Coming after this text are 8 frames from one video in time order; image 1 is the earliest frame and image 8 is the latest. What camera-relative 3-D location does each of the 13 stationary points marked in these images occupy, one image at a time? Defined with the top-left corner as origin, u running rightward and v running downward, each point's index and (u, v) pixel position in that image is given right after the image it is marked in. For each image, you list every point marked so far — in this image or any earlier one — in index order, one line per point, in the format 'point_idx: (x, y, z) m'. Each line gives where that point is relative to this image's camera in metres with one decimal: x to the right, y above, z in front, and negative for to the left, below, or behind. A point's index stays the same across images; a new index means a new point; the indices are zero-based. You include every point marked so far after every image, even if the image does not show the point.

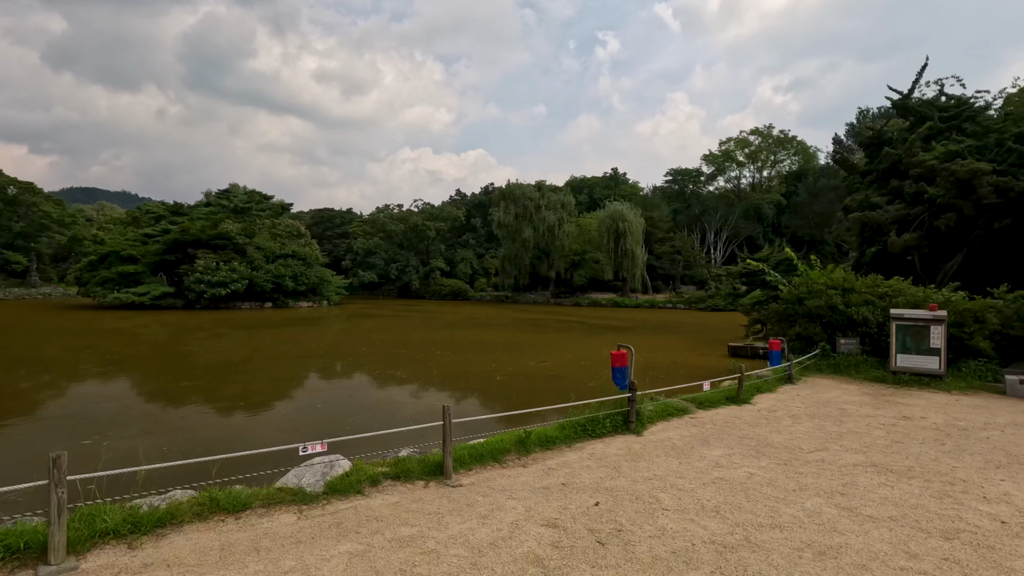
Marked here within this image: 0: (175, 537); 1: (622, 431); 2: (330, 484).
0: (-1.5, -1.1, +2.3) m
1: (+0.8, -1.1, +4.2) m
2: (-1.0, -1.0, +2.9) m
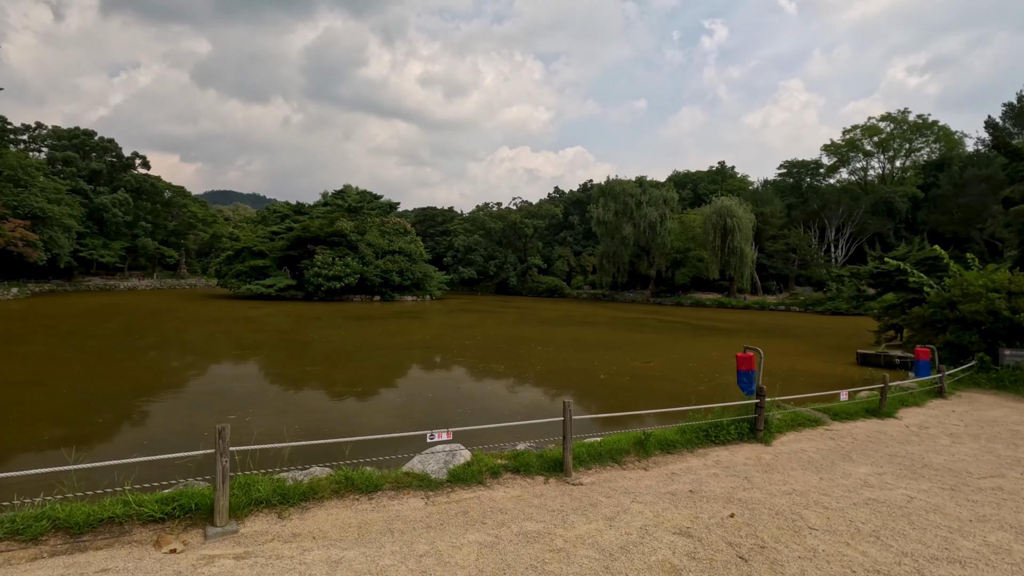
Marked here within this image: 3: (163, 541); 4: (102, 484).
0: (-0.9, -1.0, +2.5) m
1: (+1.7, -1.1, +3.9) m
2: (-0.3, -1.0, +2.9) m
3: (-1.4, -1.0, +2.2) m
4: (-2.4, -1.1, +3.0) m
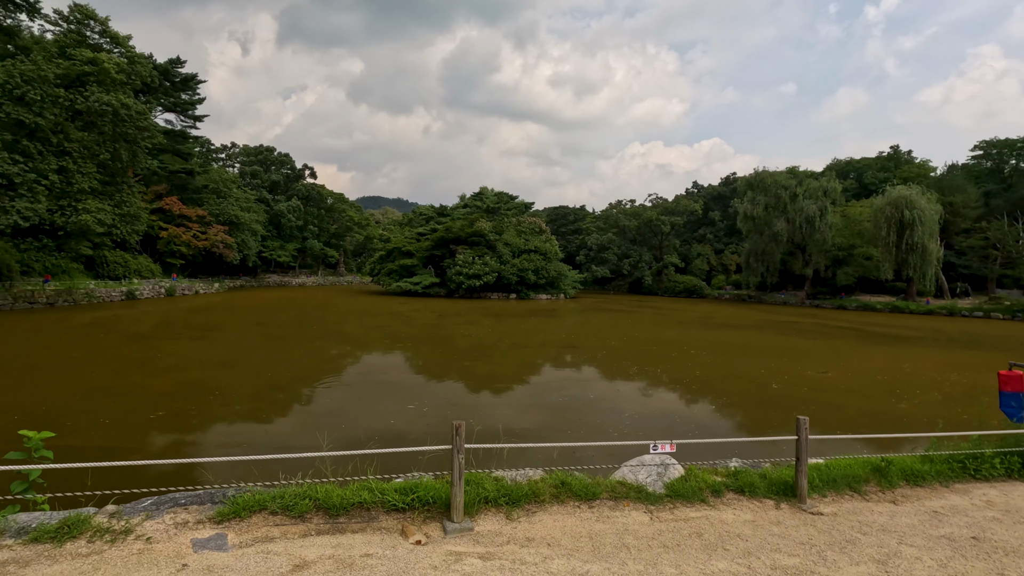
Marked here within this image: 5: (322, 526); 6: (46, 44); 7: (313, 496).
0: (+0.1, -1.0, +2.4) m
1: (+3.0, -1.1, +3.2) m
2: (+0.8, -1.0, +2.7) m
3: (-0.4, -1.0, +2.2) m
4: (-1.2, -1.1, +3.3) m
5: (-0.8, -1.0, +2.2) m
6: (-14.7, +7.6, +17.0) m
7: (-0.9, -0.9, +2.4) m
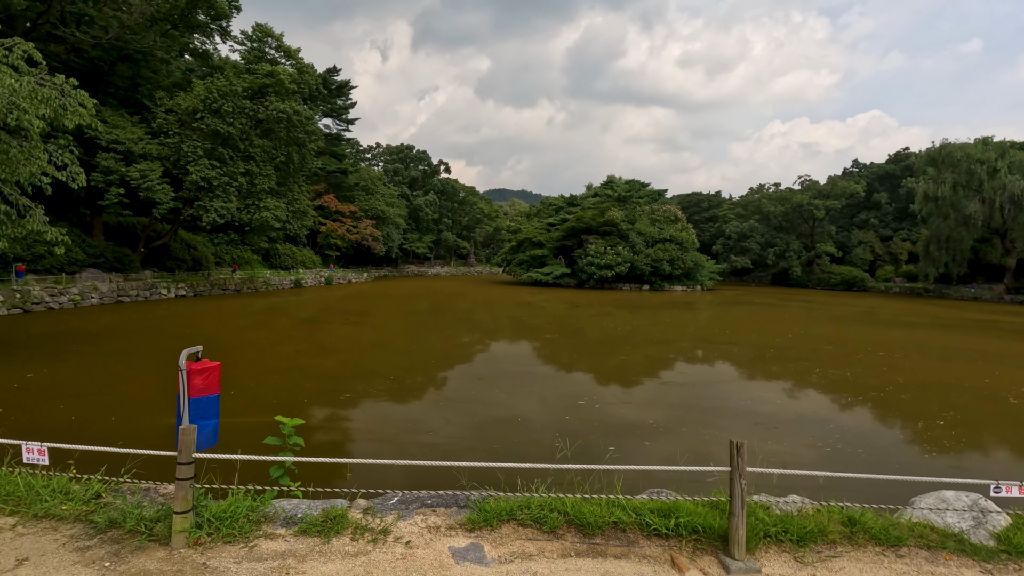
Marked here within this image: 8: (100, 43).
0: (+1.2, -1.0, +1.9) m
1: (+4.1, -1.1, +2.0) m
2: (+1.9, -1.0, +2.1) m
3: (+0.6, -1.0, +1.9) m
4: (+0.1, -1.0, +3.1) m
5: (+0.2, -1.0, +2.0) m
6: (-9.9, +8.0, +19.3) m
7: (+0.2, -0.9, +2.1) m
8: (-13.0, +7.8, +17.0) m
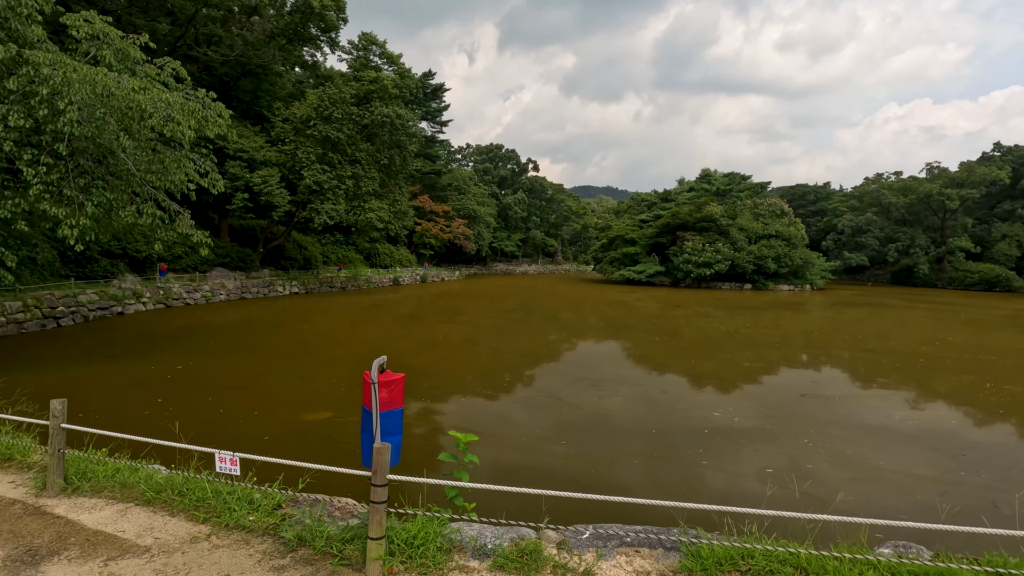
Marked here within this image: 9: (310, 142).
0: (+1.9, -1.0, +1.4) m
1: (+4.8, -1.1, +1.1) m
2: (+2.6, -1.0, +1.5) m
3: (+1.3, -1.0, +1.5) m
4: (+1.0, -1.1, +2.8) m
5: (+1.0, -1.0, +1.6) m
6: (-6.3, +8.1, +20.3) m
7: (+0.9, -0.9, +1.8) m
8: (-9.8, +7.8, +18.5) m
9: (-6.8, +4.9, +18.2) m
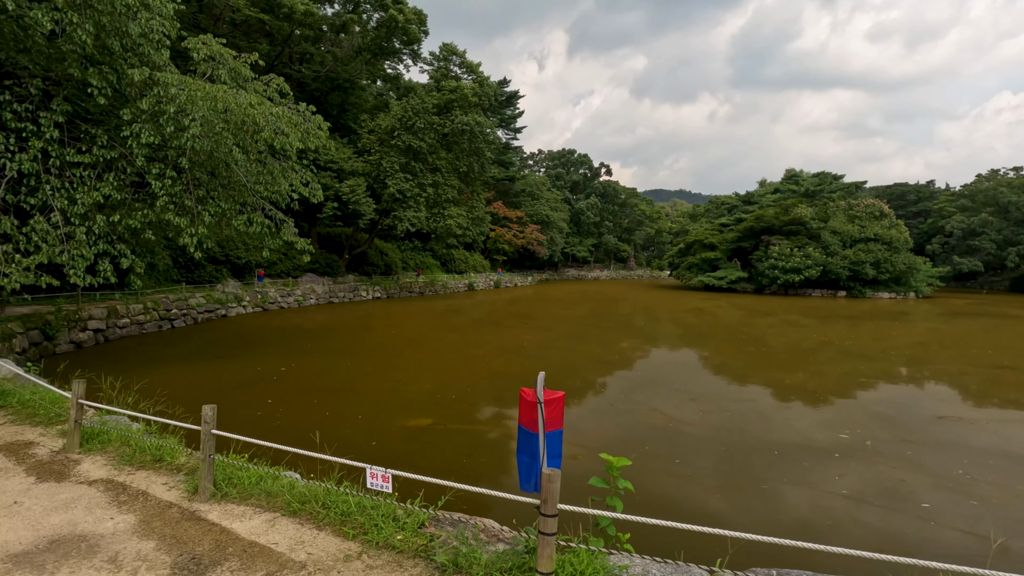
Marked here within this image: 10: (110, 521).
0: (+2.4, -1.1, +1.0) m
1: (+5.2, -1.2, +0.3) m
2: (+3.1, -1.0, +0.9) m
3: (+1.8, -1.0, +1.1) m
4: (+1.7, -1.1, +2.4) m
5: (+1.5, -1.0, +1.3) m
6: (-3.4, +7.9, +20.8) m
7: (+1.5, -0.9, +1.5) m
8: (-7.0, +7.7, +19.5) m
9: (-4.1, +4.8, +18.8) m
10: (-1.6, -0.9, +2.1) m
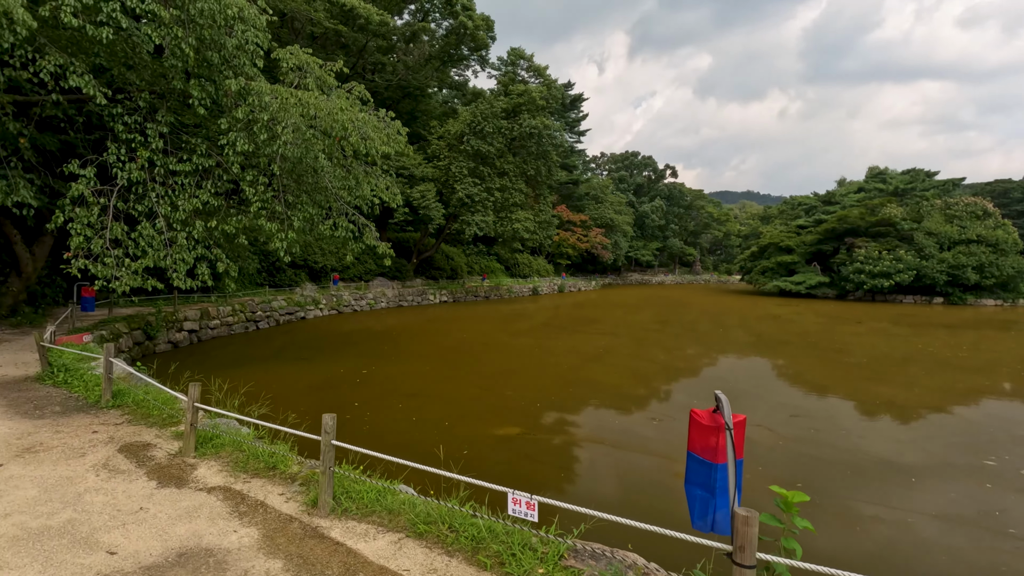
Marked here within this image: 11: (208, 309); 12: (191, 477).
0: (+2.8, -1.1, +0.5) m
1: (+5.5, -1.2, -0.6) m
2: (+3.5, -1.1, +0.3) m
3: (+2.2, -1.1, +0.6) m
4: (+2.2, -1.1, +2.0) m
5: (+1.9, -1.0, +0.9) m
6: (-0.7, +7.8, +20.9) m
7: (+1.9, -1.0, +1.0) m
8: (-4.5, +7.5, +19.9) m
9: (-1.7, +4.6, +18.9) m
10: (-1.0, -0.9, +2.0) m
11: (-6.4, -0.5, +11.3) m
12: (-1.5, -0.9, +2.5) m
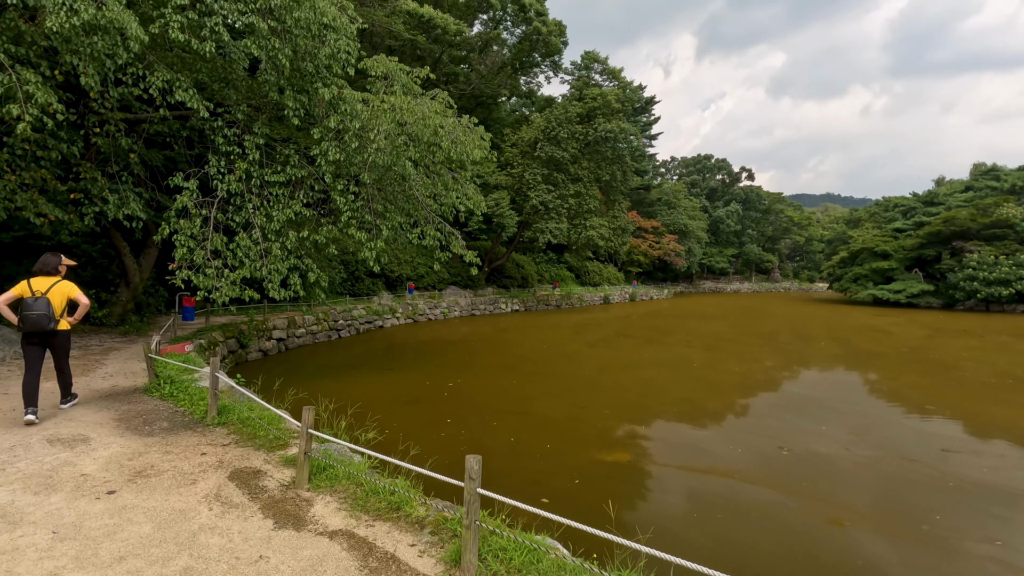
0: (+3.1, -1.1, -0.3) m
1: (+5.7, -1.2, -1.7) m
2: (+3.8, -1.1, -0.5) m
3: (+2.6, -1.1, -0.1) m
4: (+2.8, -1.2, +1.2) m
5: (+2.3, -1.1, +0.2) m
6: (+2.1, +7.4, +20.5) m
7: (+2.4, -1.0, +0.4) m
8: (-1.8, +7.2, +20.0) m
9: (+0.9, +4.3, +18.6) m
10: (-0.4, -1.0, +1.7) m
11: (-4.7, -0.6, +11.5) m
12: (-0.8, -0.9, +2.2) m
